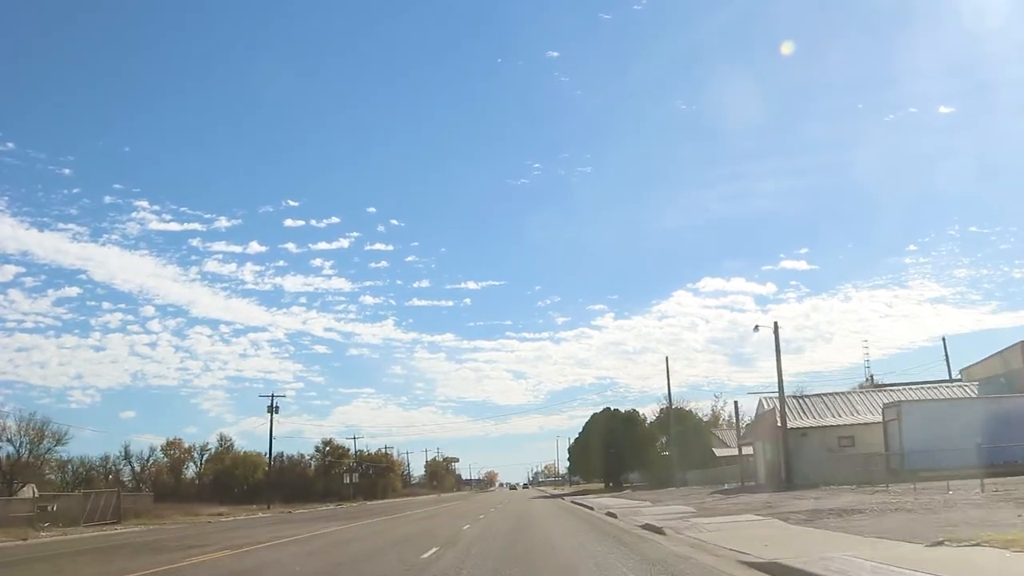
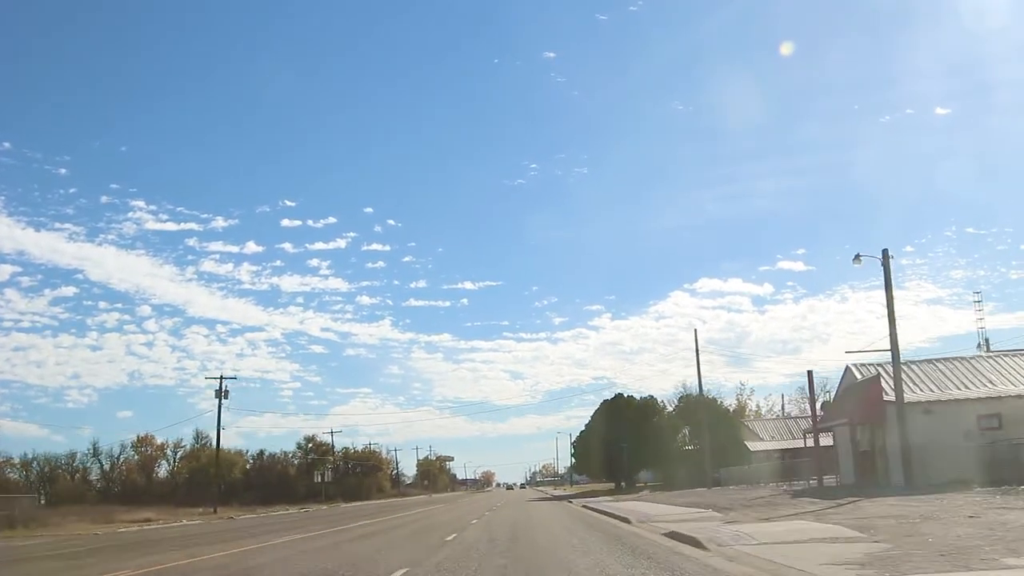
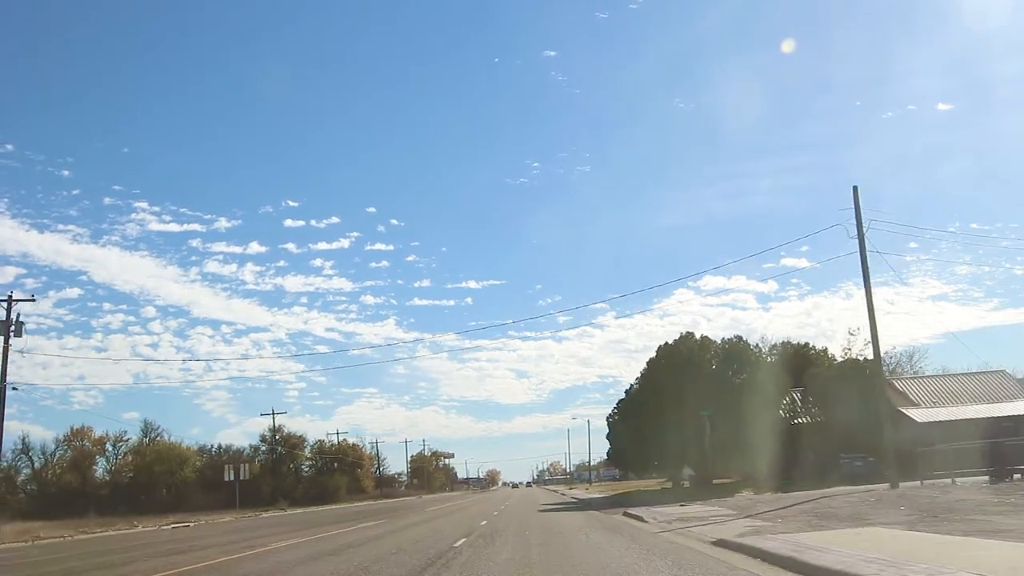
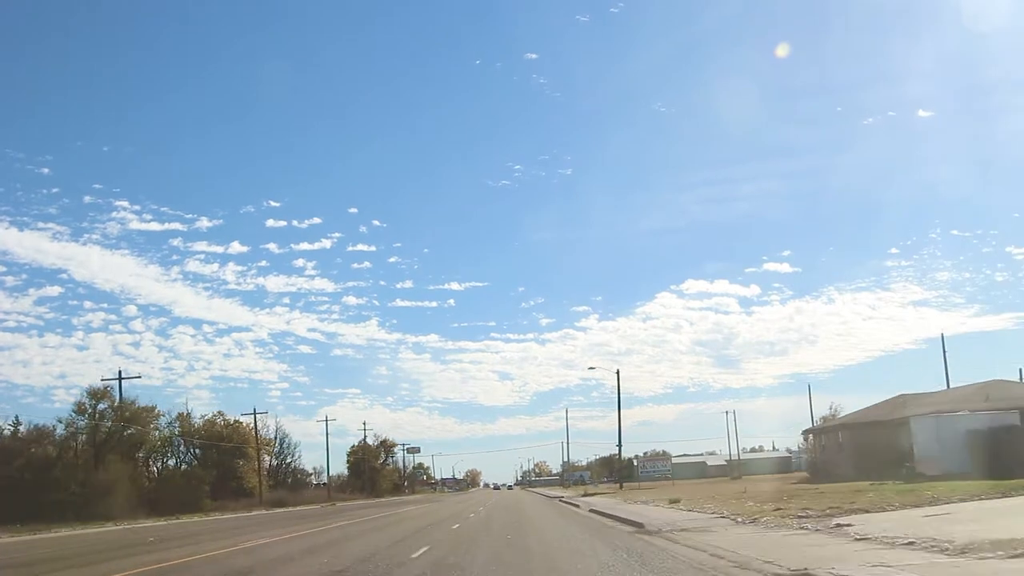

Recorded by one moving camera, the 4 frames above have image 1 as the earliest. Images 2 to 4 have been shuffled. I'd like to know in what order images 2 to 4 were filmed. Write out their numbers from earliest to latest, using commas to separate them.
2, 3, 4
